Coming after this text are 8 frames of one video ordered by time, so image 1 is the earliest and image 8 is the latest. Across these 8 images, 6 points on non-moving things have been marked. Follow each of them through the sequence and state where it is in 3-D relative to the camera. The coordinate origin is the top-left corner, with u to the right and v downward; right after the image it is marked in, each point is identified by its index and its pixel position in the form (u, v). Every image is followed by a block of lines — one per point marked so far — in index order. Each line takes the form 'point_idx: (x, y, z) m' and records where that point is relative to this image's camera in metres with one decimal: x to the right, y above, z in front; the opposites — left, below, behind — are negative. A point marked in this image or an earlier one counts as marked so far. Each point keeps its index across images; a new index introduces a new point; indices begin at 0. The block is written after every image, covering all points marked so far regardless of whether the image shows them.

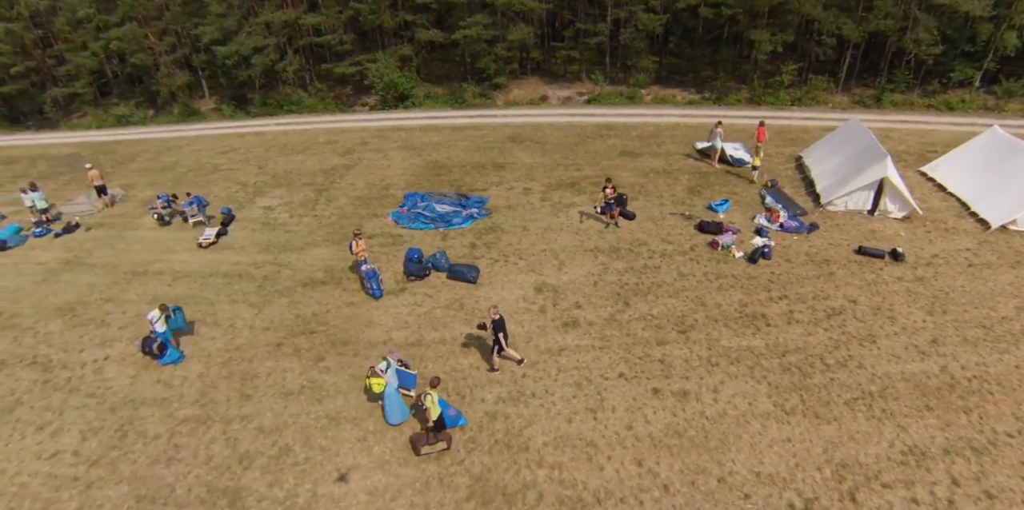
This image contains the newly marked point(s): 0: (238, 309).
0: (-10.3, -2.0, +16.9) m
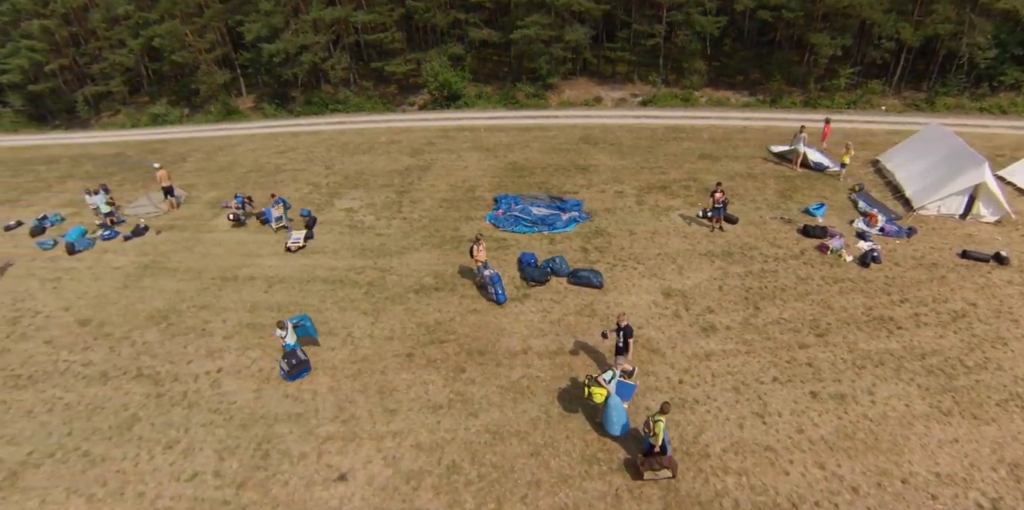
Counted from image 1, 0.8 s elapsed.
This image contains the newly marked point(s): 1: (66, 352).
0: (-5.7, -2.3, +16.5) m
1: (-16.9, -3.6, +17.2) m
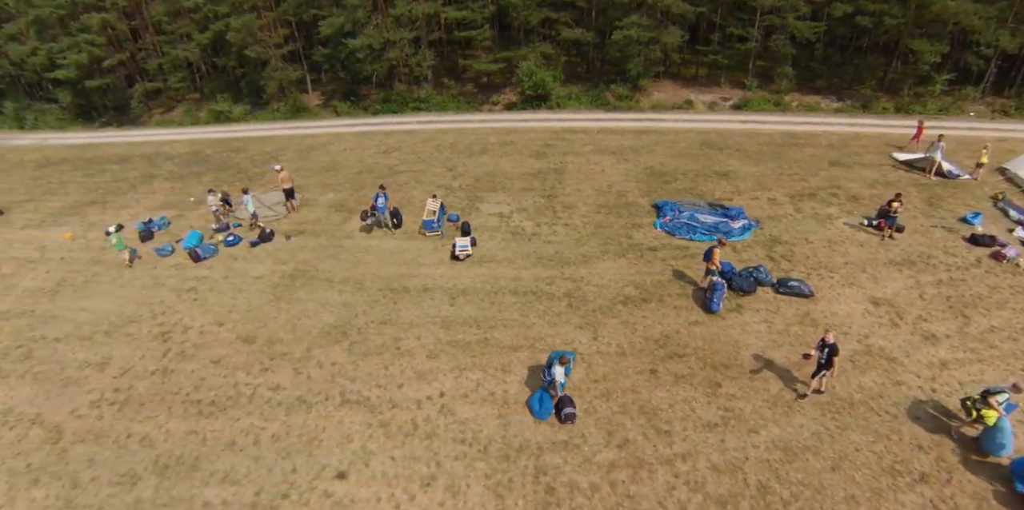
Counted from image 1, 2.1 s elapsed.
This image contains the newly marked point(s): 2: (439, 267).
0: (+1.9, -2.6, +15.8) m
1: (-9.3, -4.1, +15.6) m
2: (-2.9, -0.5, +18.5) m
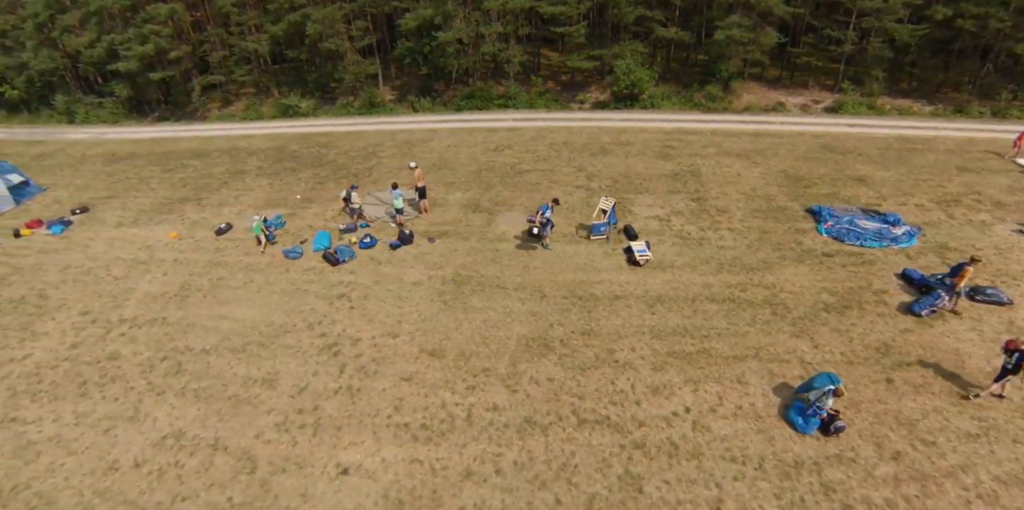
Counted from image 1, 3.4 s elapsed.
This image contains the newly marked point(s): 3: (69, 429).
0: (+9.1, -2.9, +15.3) m
1: (-2.1, -4.3, +14.4) m
2: (+4.1, -0.7, +17.7) m
3: (-14.1, -5.5, +14.4) m
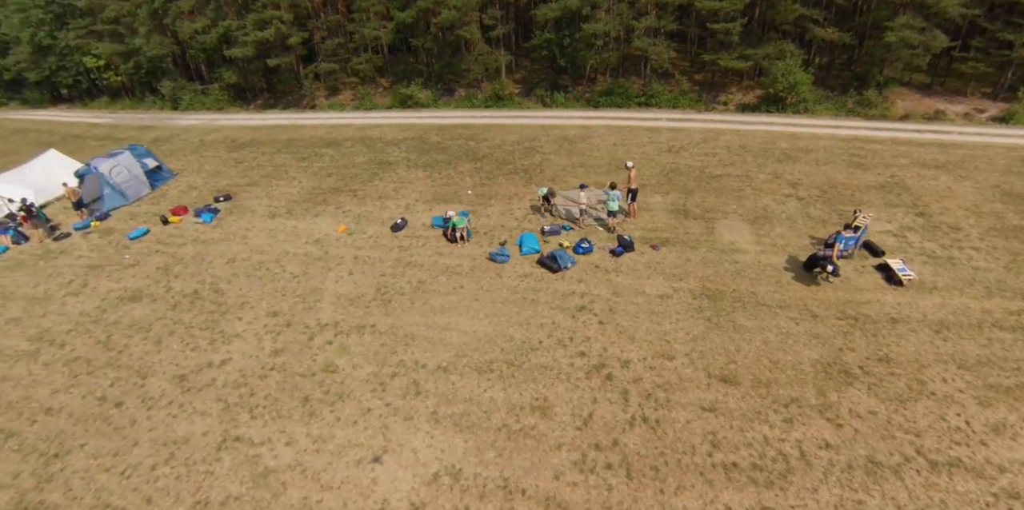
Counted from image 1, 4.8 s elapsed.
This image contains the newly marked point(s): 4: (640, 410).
0: (+17.9, -3.7, +13.7) m
1: (+6.7, -4.6, +12.6) m
2: (+12.9, -1.3, +16.0) m
3: (-5.4, -5.4, +12.3) m
4: (+3.5, -4.3, +12.9) m
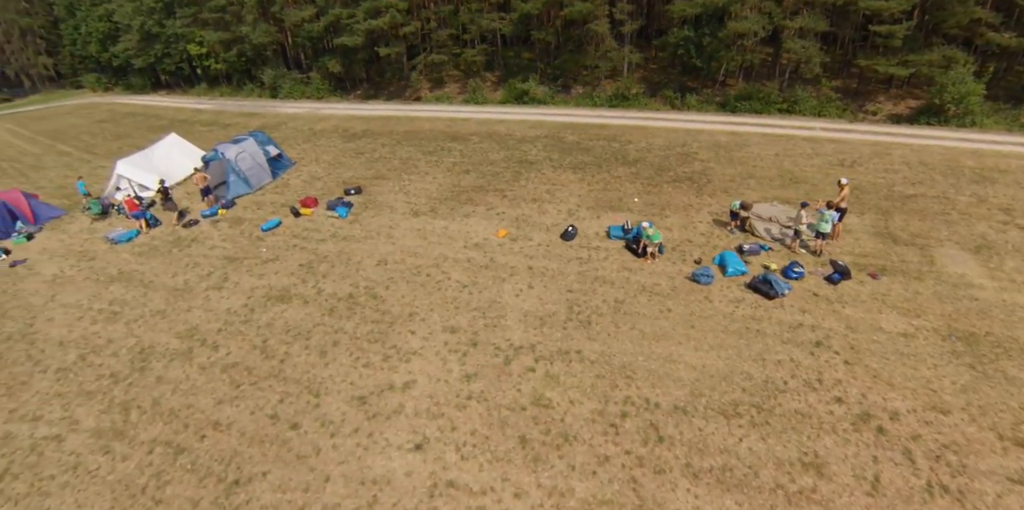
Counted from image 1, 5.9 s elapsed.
0: (+24.3, -5.3, +11.2) m
1: (+13.1, -5.7, +10.2) m
2: (+19.5, -2.7, +13.5) m
3: (+1.0, -5.8, +10.2) m
4: (+9.9, -5.1, +10.6) m
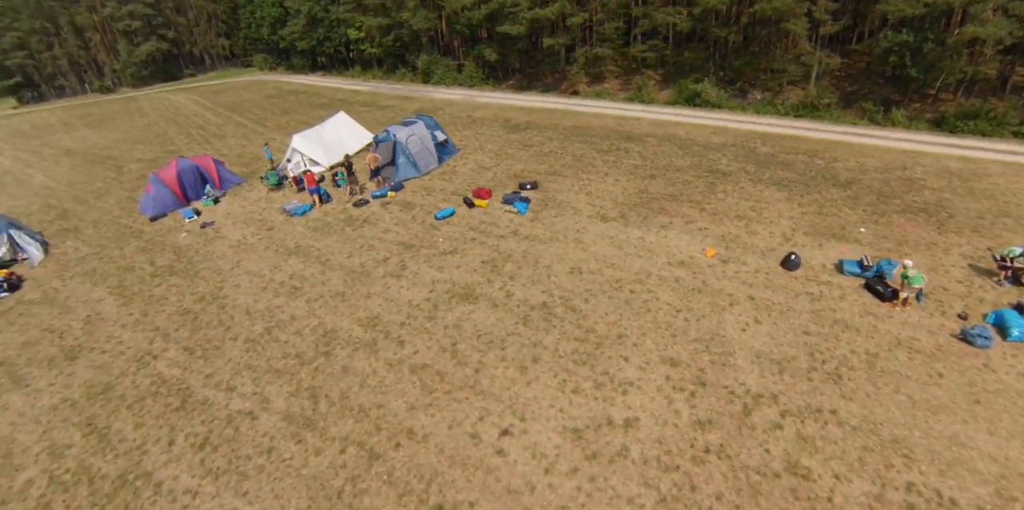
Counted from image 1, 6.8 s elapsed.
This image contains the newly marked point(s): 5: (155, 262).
0: (+29.3, -8.9, +5.8) m
1: (+18.0, -7.9, +6.4) m
2: (+25.1, -5.7, +8.8) m
3: (+6.1, -6.6, +7.9) m
4: (+15.0, -7.0, +7.1) m
5: (-12.6, -0.2, +16.2) m
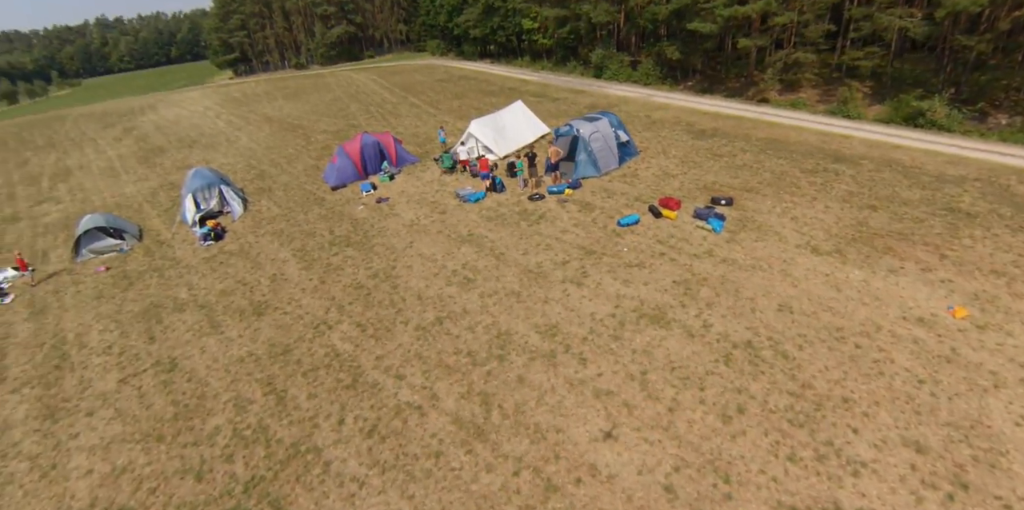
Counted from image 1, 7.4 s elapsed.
0: (+30.5, -13.5, -1.6) m
1: (+19.9, -10.9, +1.2) m
2: (+27.6, -9.8, +2.1) m
3: (+8.8, -7.9, +5.1) m
4: (+17.2, -9.6, +2.6) m
5: (-6.7, +0.9, +17.0) m
